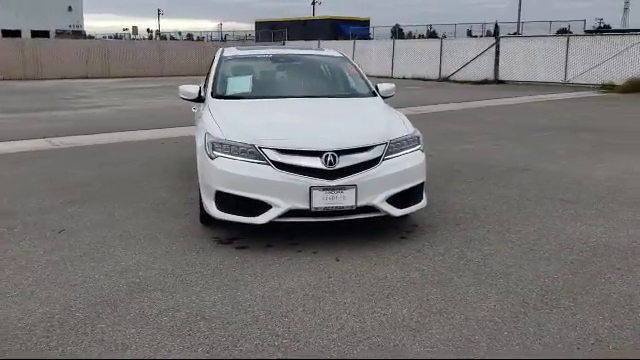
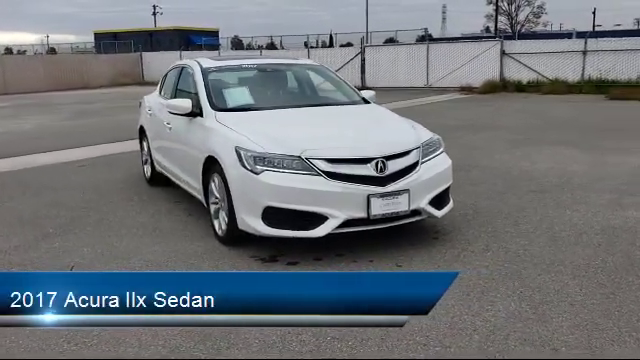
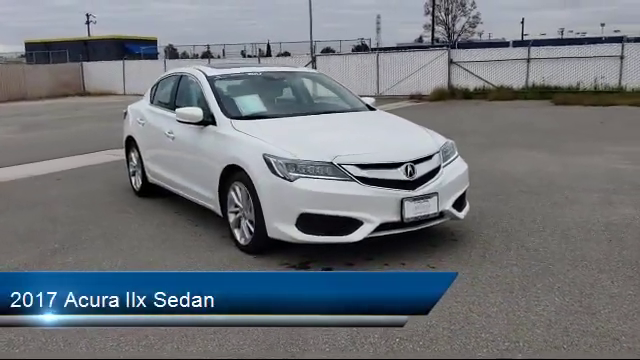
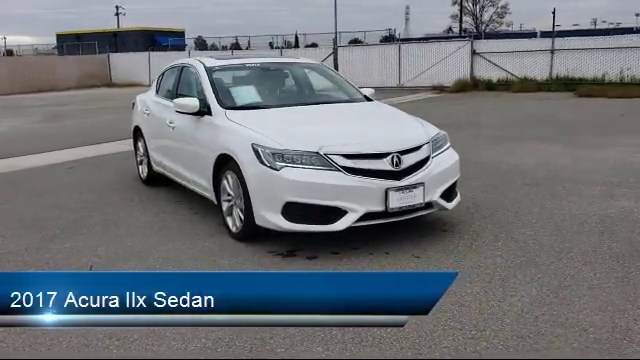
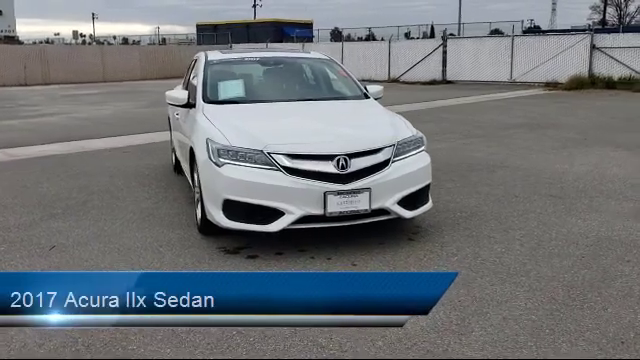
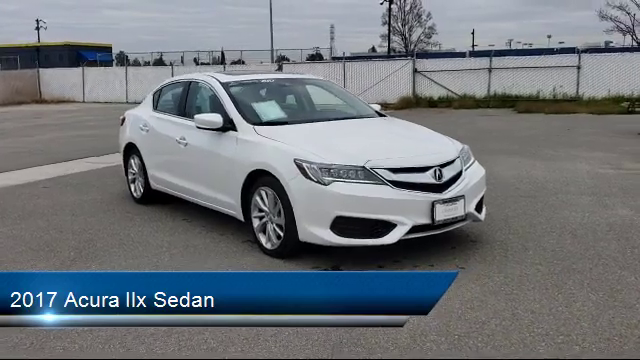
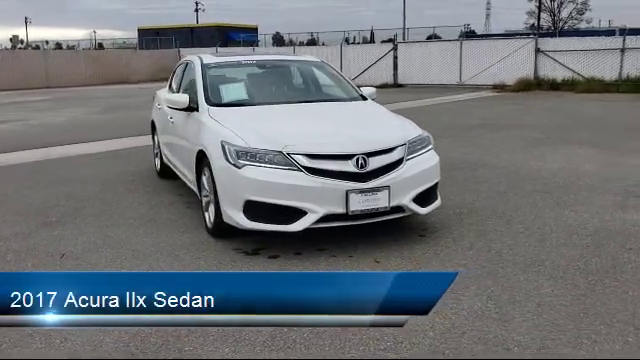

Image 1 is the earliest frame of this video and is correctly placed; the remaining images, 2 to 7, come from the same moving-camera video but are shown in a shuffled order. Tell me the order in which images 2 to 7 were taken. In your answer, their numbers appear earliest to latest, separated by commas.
5, 7, 2, 4, 3, 6
